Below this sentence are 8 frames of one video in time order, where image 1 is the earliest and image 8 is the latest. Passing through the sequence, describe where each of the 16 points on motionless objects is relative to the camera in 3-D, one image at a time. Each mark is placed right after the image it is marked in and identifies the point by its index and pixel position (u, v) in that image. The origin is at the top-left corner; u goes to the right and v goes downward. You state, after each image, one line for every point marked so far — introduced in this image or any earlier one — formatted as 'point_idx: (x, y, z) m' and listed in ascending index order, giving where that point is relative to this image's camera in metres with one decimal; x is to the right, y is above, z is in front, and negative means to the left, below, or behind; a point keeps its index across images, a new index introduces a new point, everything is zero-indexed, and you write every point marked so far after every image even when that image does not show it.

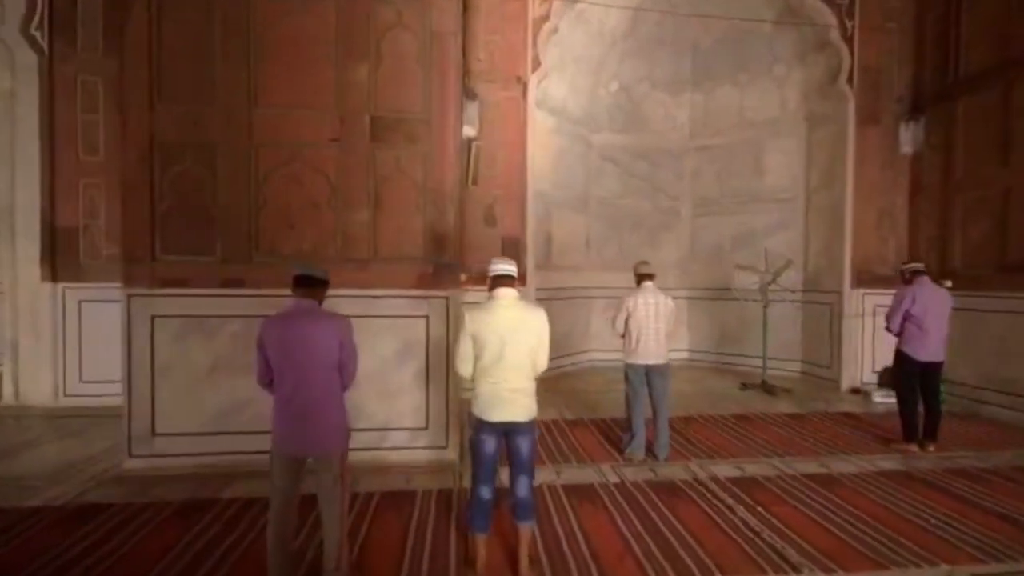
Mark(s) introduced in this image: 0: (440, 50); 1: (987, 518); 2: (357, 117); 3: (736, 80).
0: (-0.6, +2.2, +4.6) m
1: (+3.5, -1.7, +3.7) m
2: (-1.4, +1.5, +4.5) m
3: (+4.2, +3.9, +9.5) m
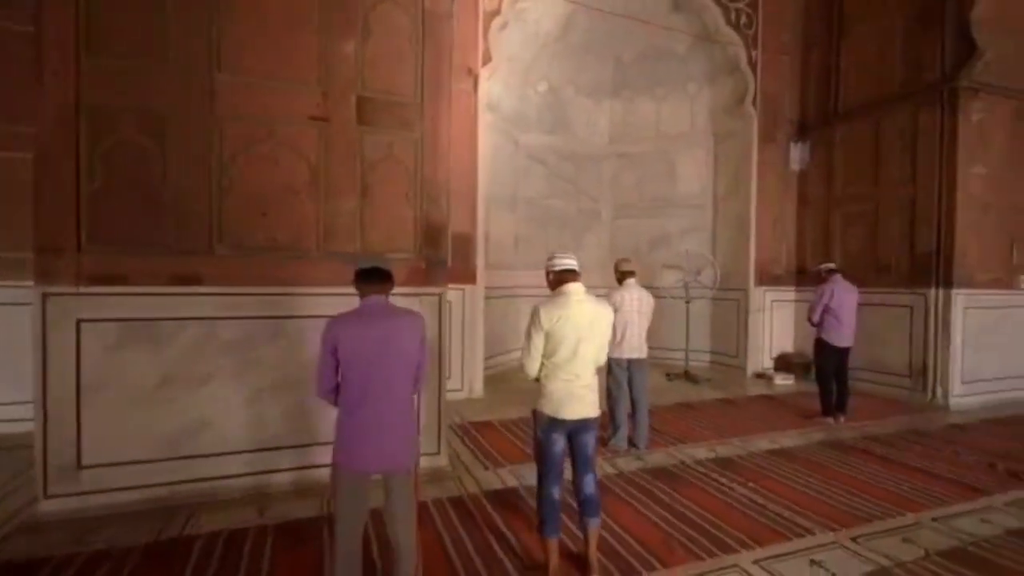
0: (-0.7, +2.2, +4.4) m
1: (+3.6, -1.7, +4.5) m
2: (-1.4, +1.5, +4.1) m
3: (+2.8, +3.9, +10.2) m
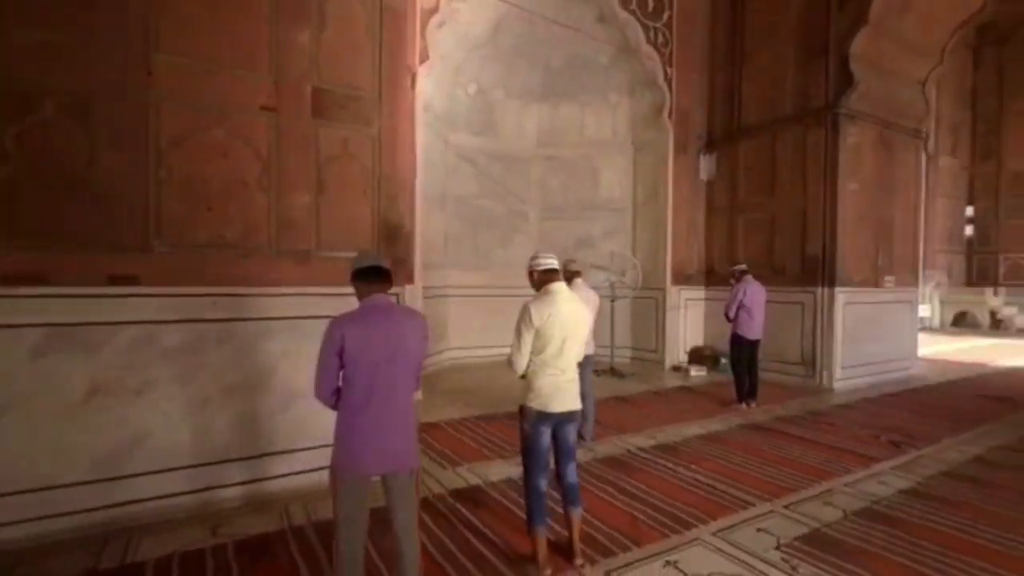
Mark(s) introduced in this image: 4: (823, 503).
0: (-1.0, +2.2, +4.3) m
1: (+3.1, -1.7, +5.2) m
2: (-1.7, +1.5, +3.9) m
3: (+1.3, +3.9, +10.7) m
4: (+2.4, -1.7, +3.9) m
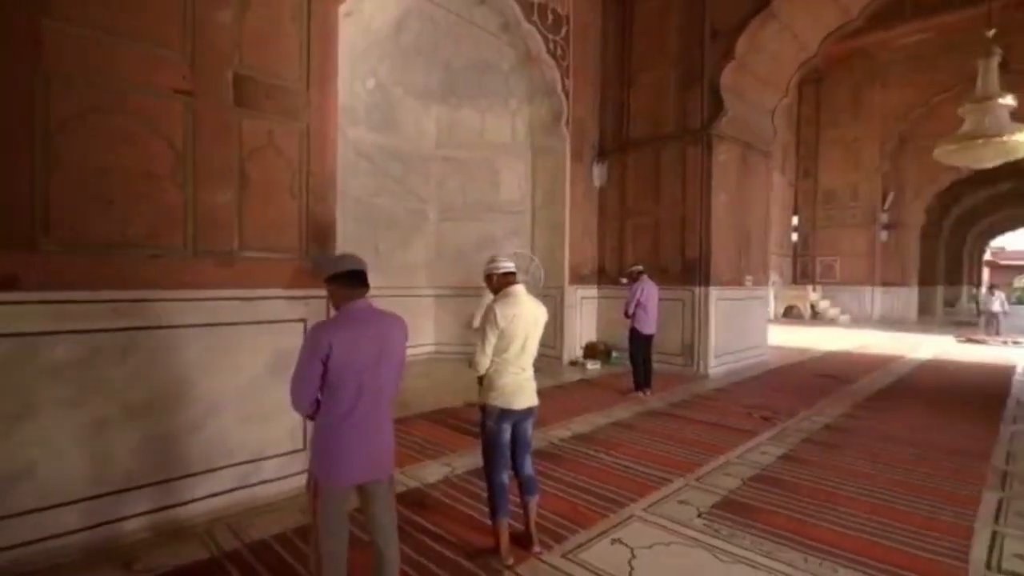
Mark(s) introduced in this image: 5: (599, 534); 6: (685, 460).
0: (-1.5, +2.2, +4.1) m
1: (+2.3, -1.6, +6.0) m
2: (-2.1, +1.5, +3.5) m
3: (-0.8, +3.9, +10.8) m
4: (+1.9, -1.7, +4.5) m
5: (+0.6, -1.6, +3.4) m
6: (+1.7, -1.6, +4.8) m
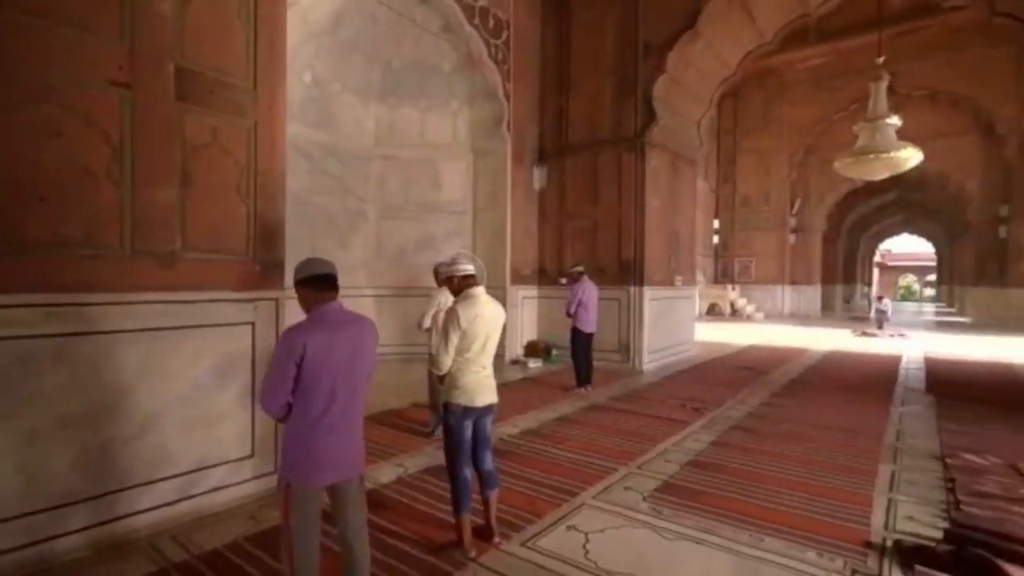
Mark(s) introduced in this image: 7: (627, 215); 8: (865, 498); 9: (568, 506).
0: (-1.9, +2.2, +4.0) m
1: (+1.7, -1.6, +6.3) m
2: (-2.4, +1.5, +3.4) m
3: (-2.0, +3.9, +10.8) m
4: (+1.4, -1.7, +4.9) m
5: (+0.3, -1.6, +3.6) m
6: (+1.2, -1.6, +5.1) m
7: (+2.2, +1.4, +9.9) m
8: (+2.8, -1.7, +4.1) m
9: (+0.4, -1.6, +3.8) m
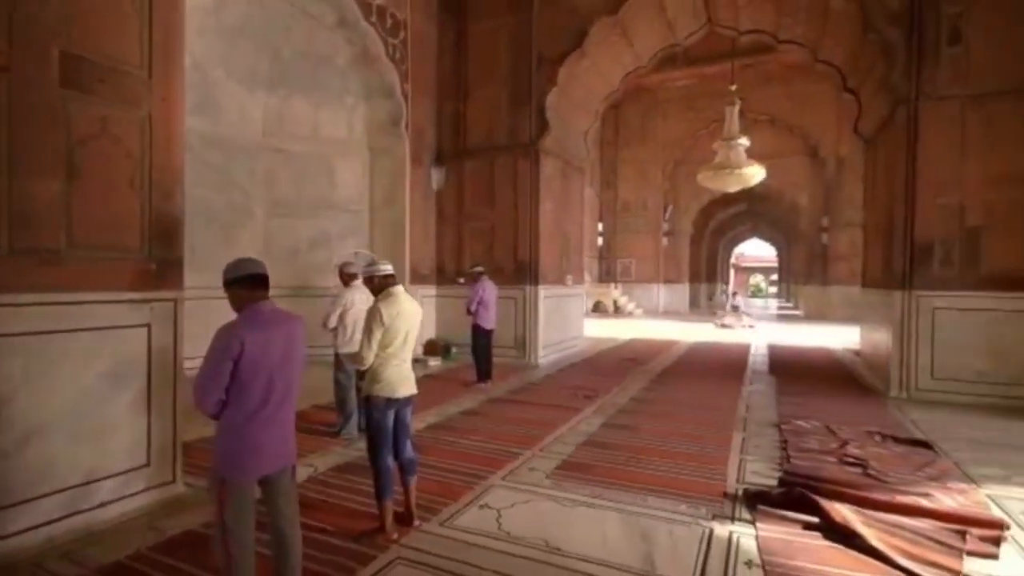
0: (-2.6, +2.2, +3.8) m
1: (+0.4, -1.6, +6.9) m
2: (-2.9, +1.5, +3.1) m
3: (-4.2, +3.9, +10.4) m
4: (+0.5, -1.6, +5.4) m
5: (-0.3, -1.6, +3.9) m
6: (+0.2, -1.6, +5.6) m
7: (+0.2, +1.4, +10.4) m
8: (+2.0, -1.7, +4.9) m
9: (-0.3, -1.6, +4.1) m
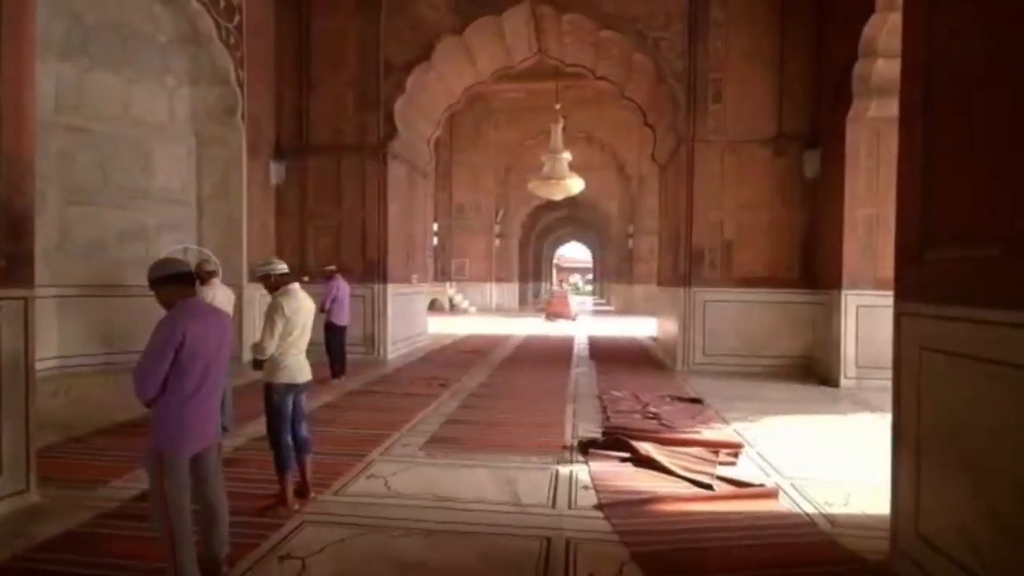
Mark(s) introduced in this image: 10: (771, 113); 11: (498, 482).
0: (-3.5, +2.2, +3.5) m
1: (-1.6, -1.6, +7.4) m
2: (-3.6, +1.5, +2.8) m
3: (-7.1, +3.9, +9.3) m
4: (-1.0, -1.6, +6.0) m
5: (-1.3, -1.6, +4.3) m
6: (-1.4, -1.6, +6.1) m
7: (-2.9, +1.5, +10.7) m
8: (+0.6, -1.6, +6.1) m
9: (-1.4, -1.6, +4.6) m
10: (+4.8, +3.2, +9.4) m
11: (-0.1, -1.6, +4.3) m
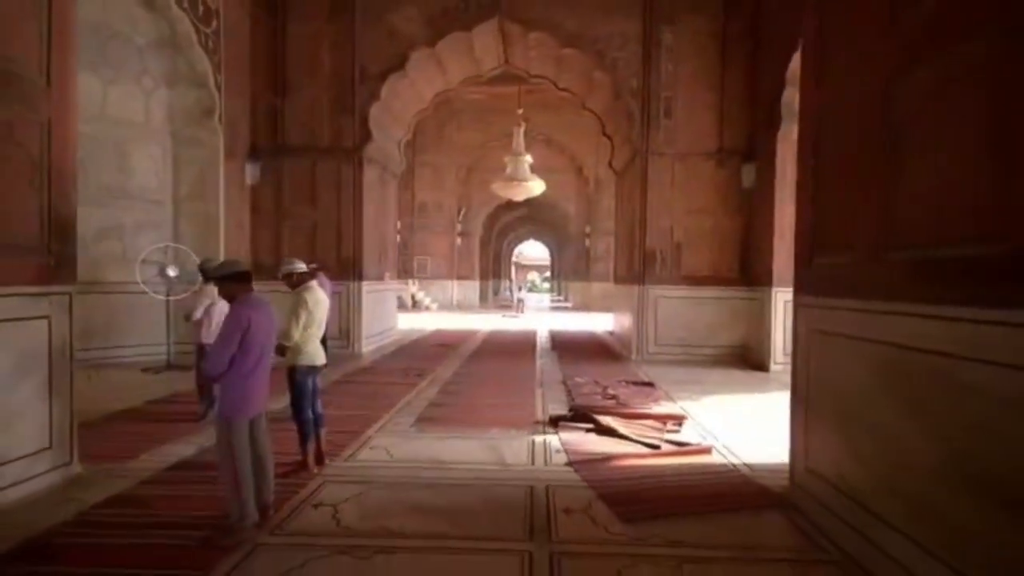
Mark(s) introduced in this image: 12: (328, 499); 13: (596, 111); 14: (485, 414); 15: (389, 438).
0: (-3.6, +2.2, +4.0) m
1: (-2.0, -1.5, +8.0) m
2: (-3.6, +1.5, +3.3) m
3: (-7.6, +4.0, +9.4) m
4: (-1.3, -1.6, +6.7) m
5: (-1.5, -1.6, +5.0) m
6: (-1.7, -1.6, +6.8) m
7: (-3.6, +1.5, +11.2) m
8: (+0.3, -1.6, +6.9) m
9: (-1.5, -1.6, +5.3) m
10: (+4.2, +3.3, +10.5) m
11: (-0.3, -1.6, +5.0) m
12: (-1.4, -1.6, +3.8) m
13: (+2.1, +4.3, +12.5) m
14: (-0.3, -1.6, +6.4) m
15: (-1.3, -1.6, +5.2) m
